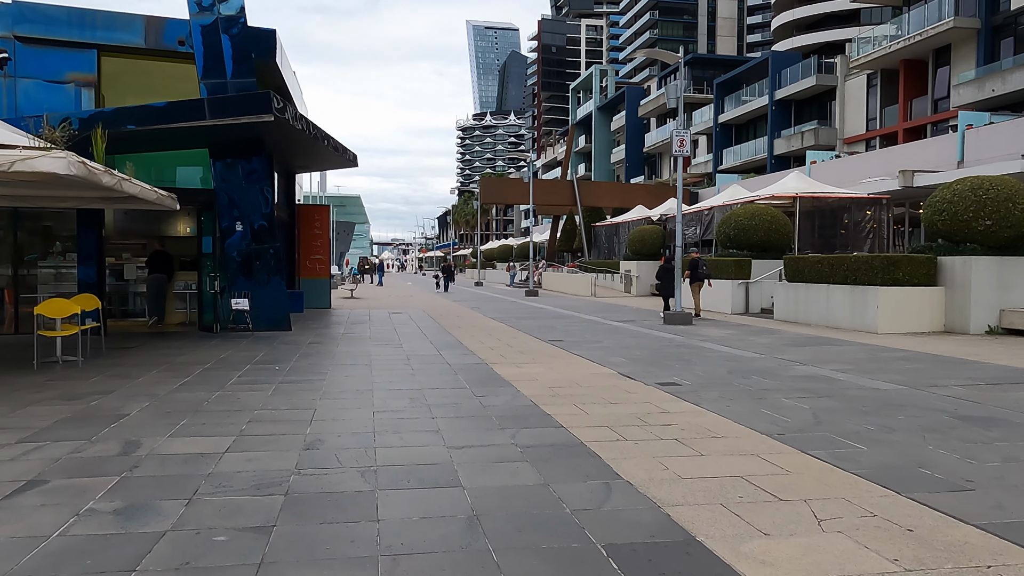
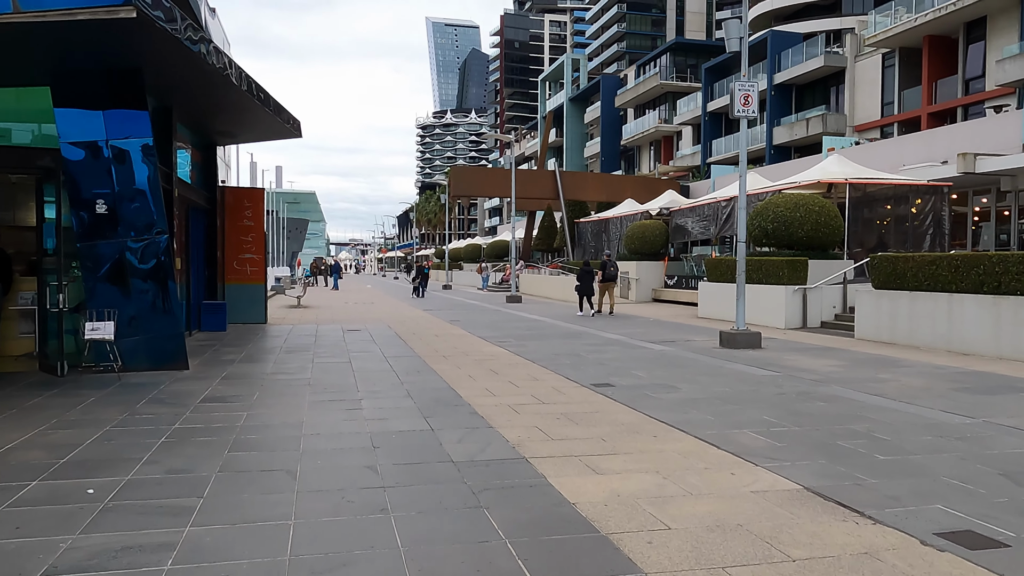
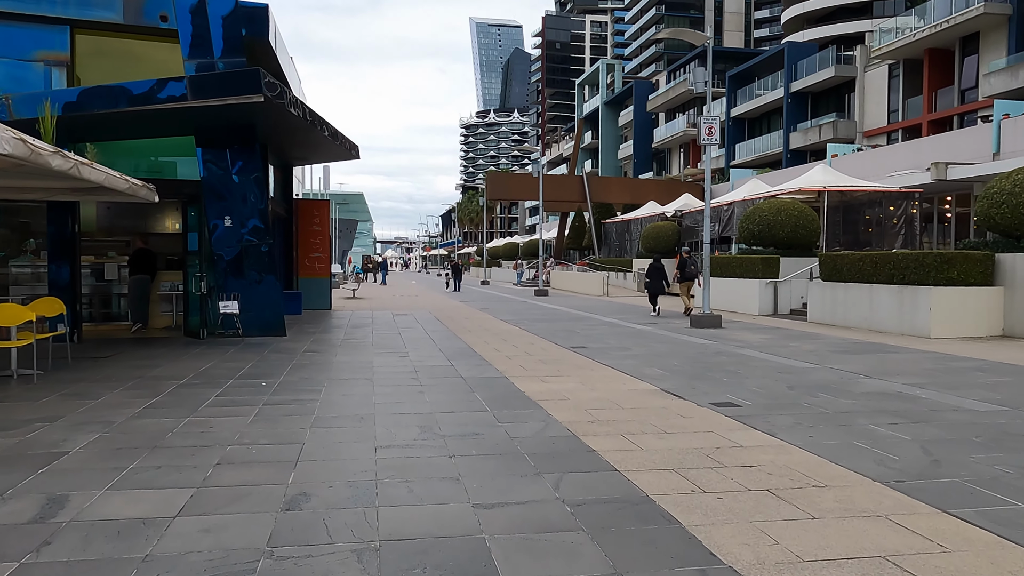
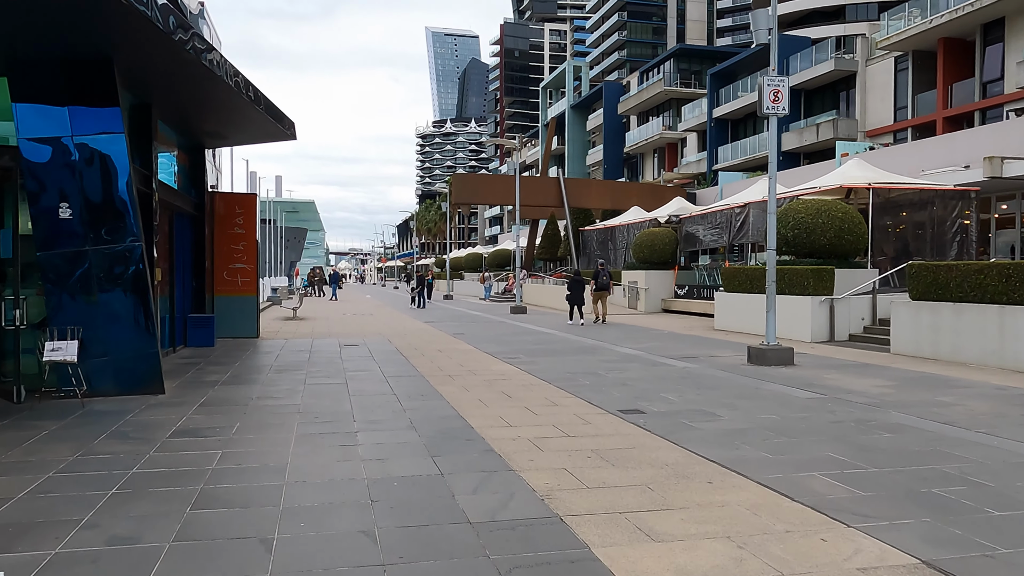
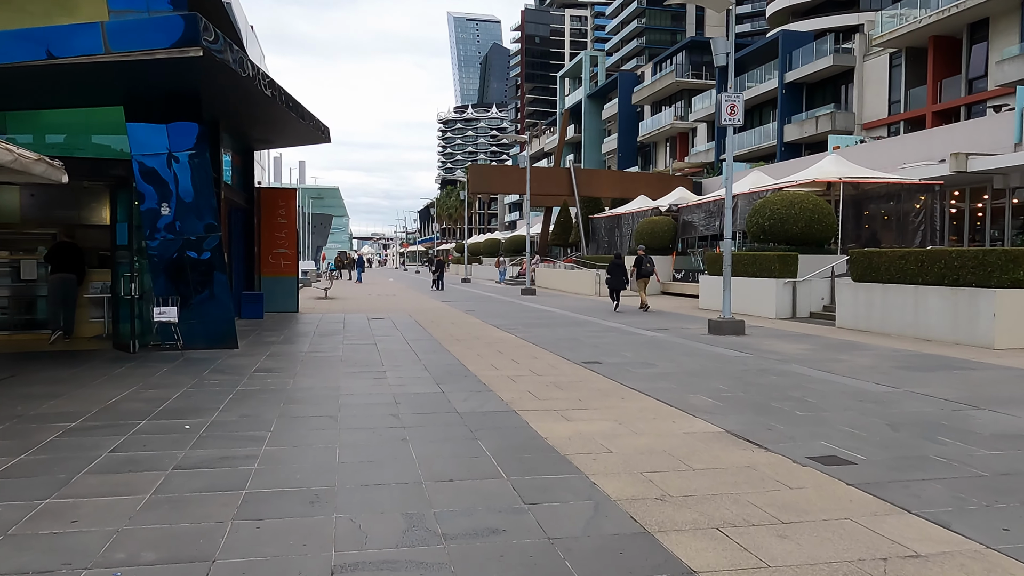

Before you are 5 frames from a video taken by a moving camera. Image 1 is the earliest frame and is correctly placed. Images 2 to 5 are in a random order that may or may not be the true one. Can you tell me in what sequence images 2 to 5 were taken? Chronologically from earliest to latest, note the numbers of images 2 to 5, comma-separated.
3, 5, 2, 4
